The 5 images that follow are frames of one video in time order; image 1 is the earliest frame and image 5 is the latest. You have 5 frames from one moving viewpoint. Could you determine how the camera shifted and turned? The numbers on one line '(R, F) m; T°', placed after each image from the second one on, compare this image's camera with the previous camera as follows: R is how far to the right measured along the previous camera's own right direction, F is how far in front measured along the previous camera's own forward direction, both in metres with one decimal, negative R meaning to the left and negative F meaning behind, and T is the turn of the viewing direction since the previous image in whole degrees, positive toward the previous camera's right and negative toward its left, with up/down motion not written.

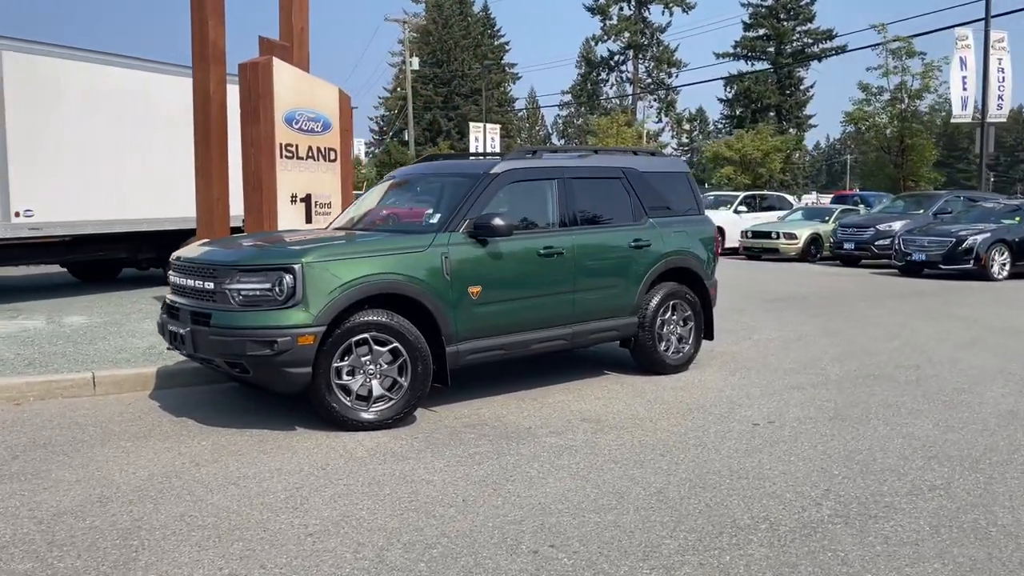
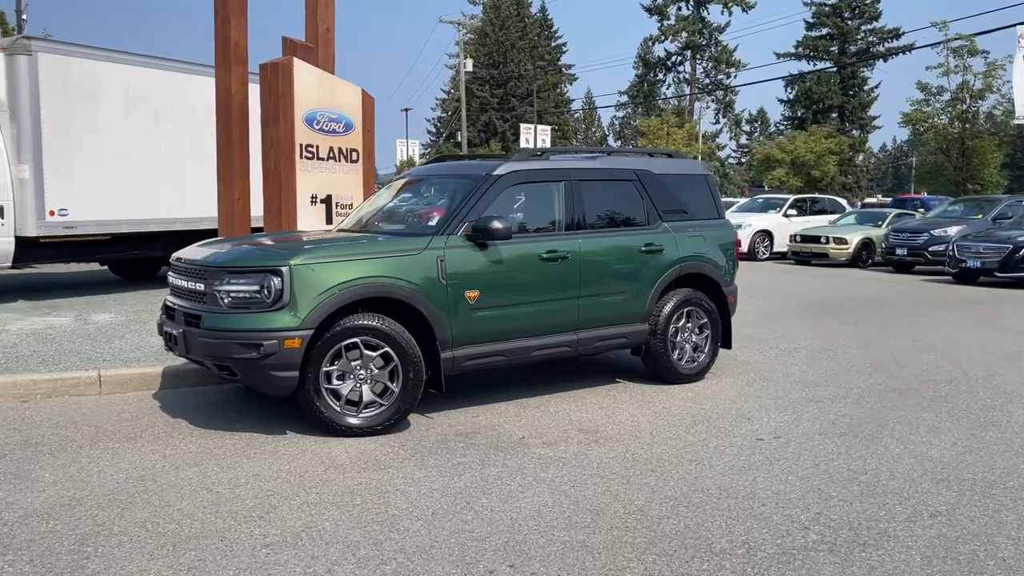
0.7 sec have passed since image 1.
(+0.4, +0.2) m; -4°
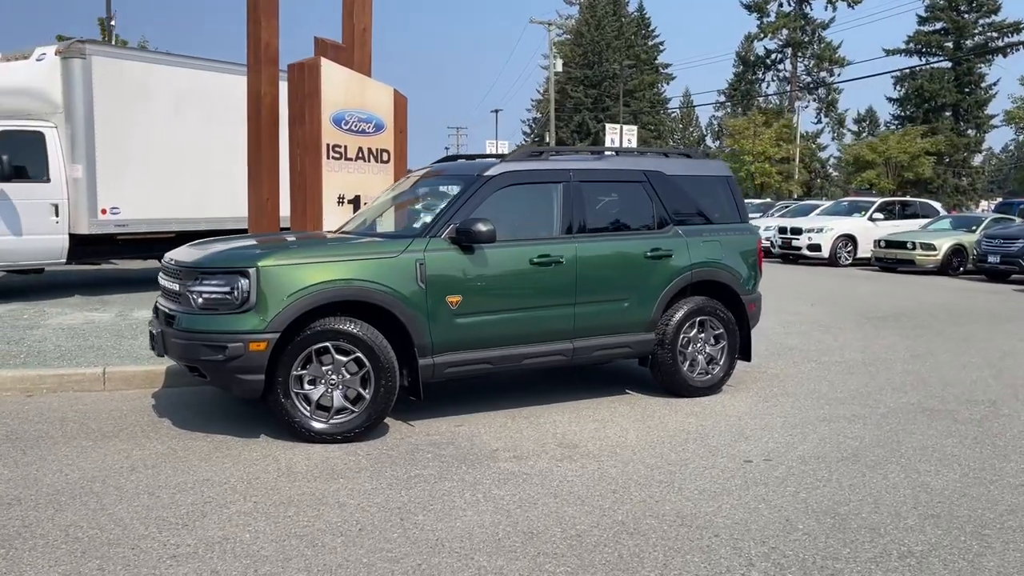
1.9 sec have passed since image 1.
(+0.8, +0.3) m; -6°
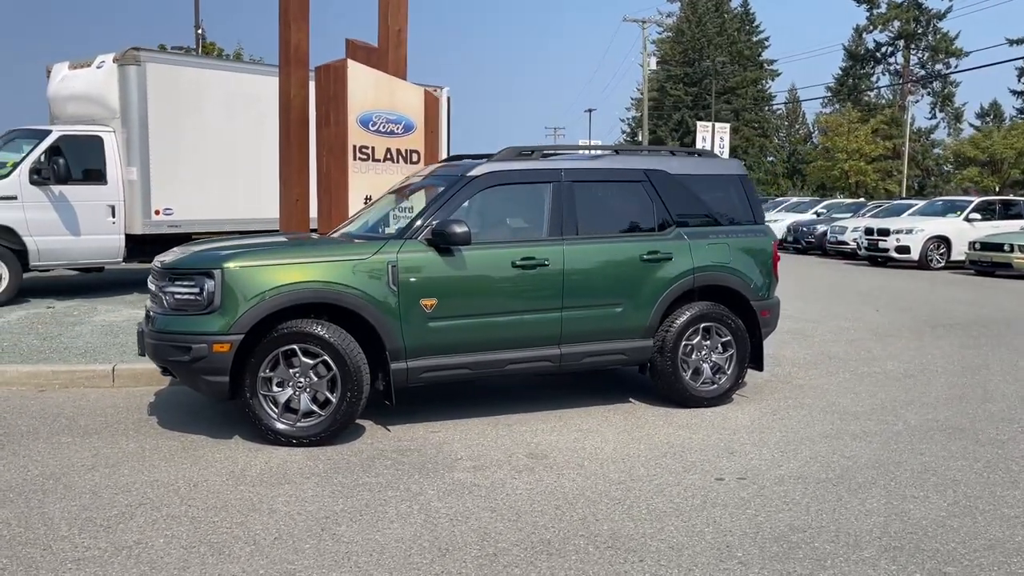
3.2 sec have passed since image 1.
(+0.9, +0.2) m; -7°
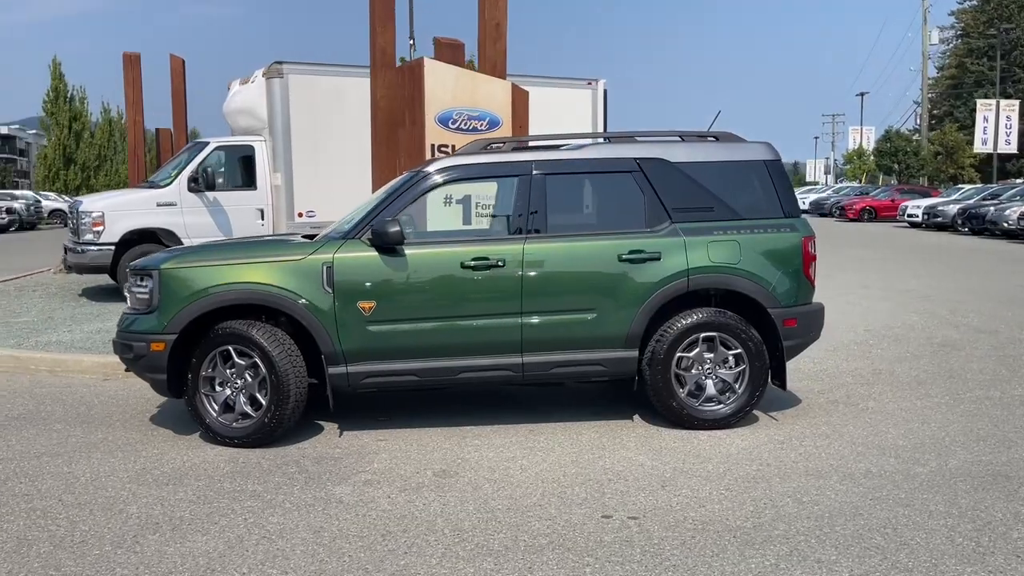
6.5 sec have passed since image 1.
(+2.2, +0.8) m; -18°
